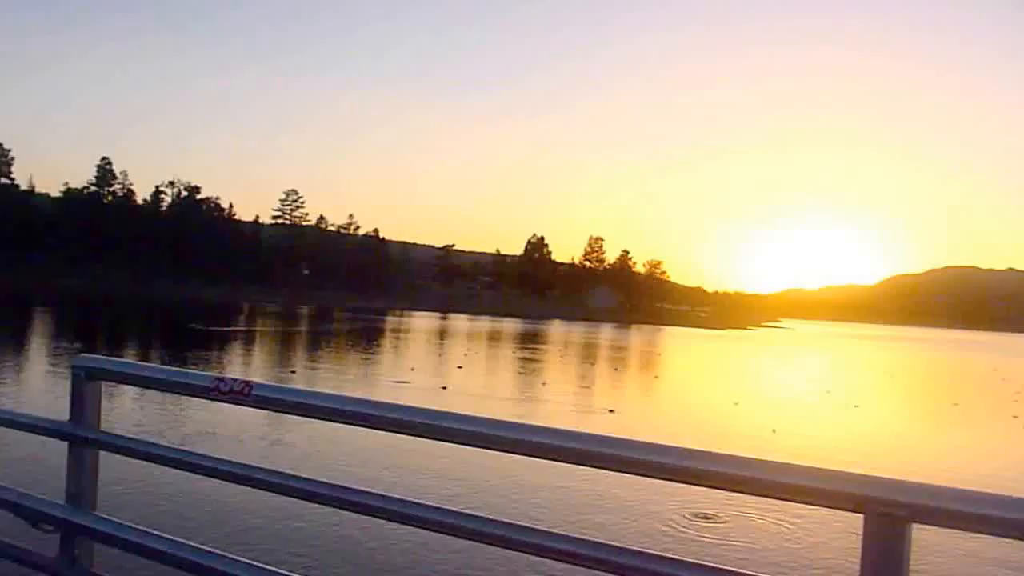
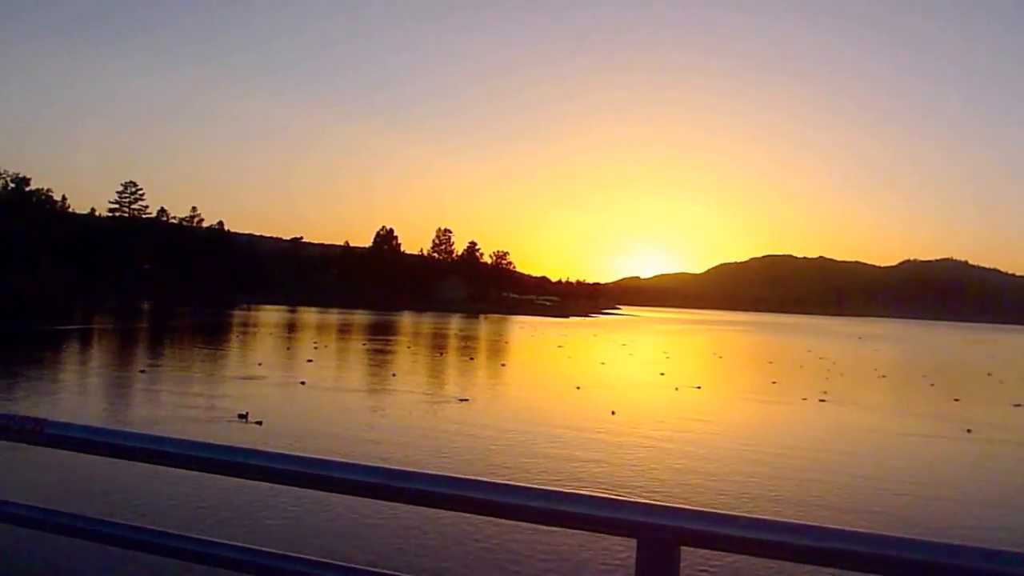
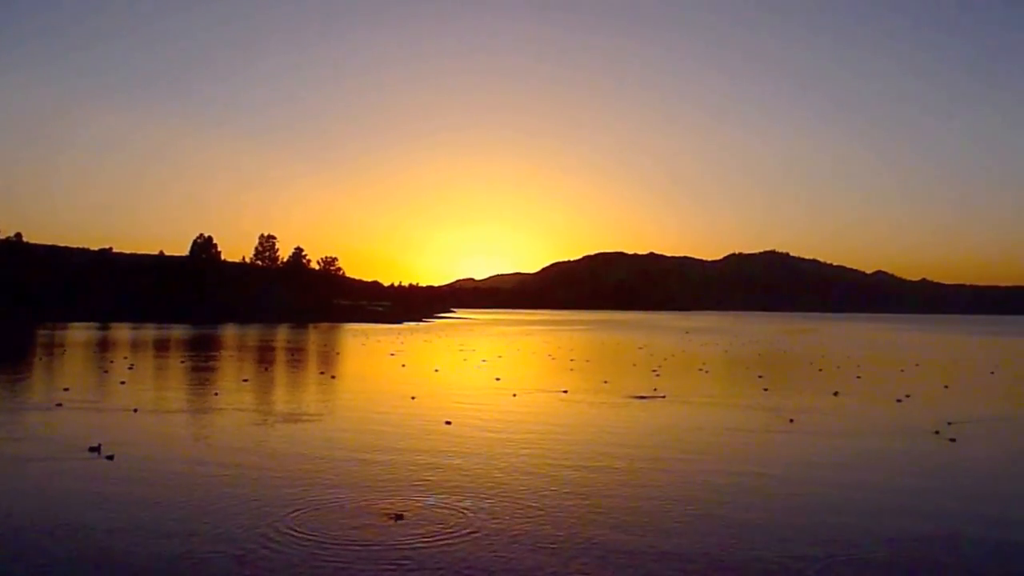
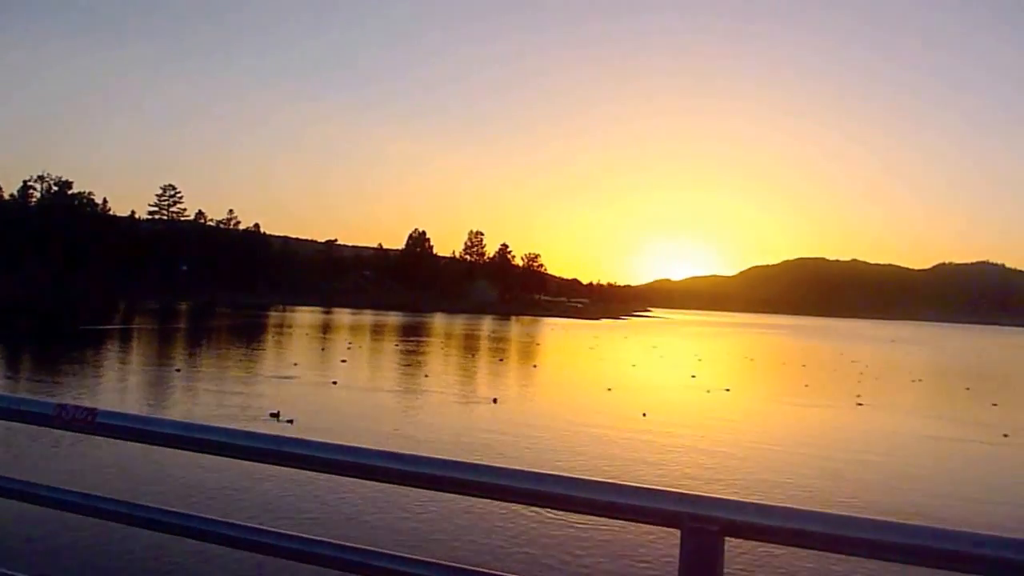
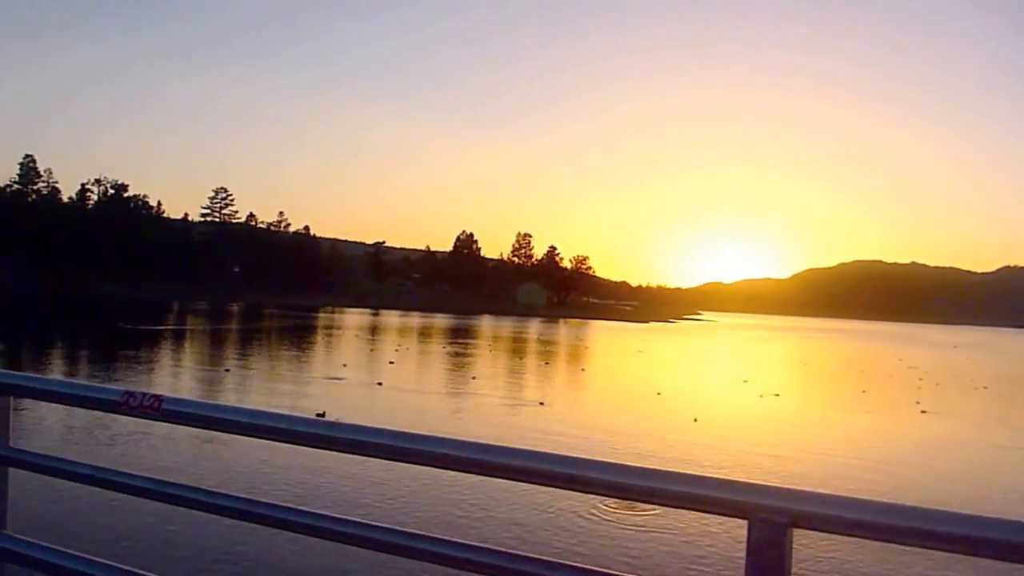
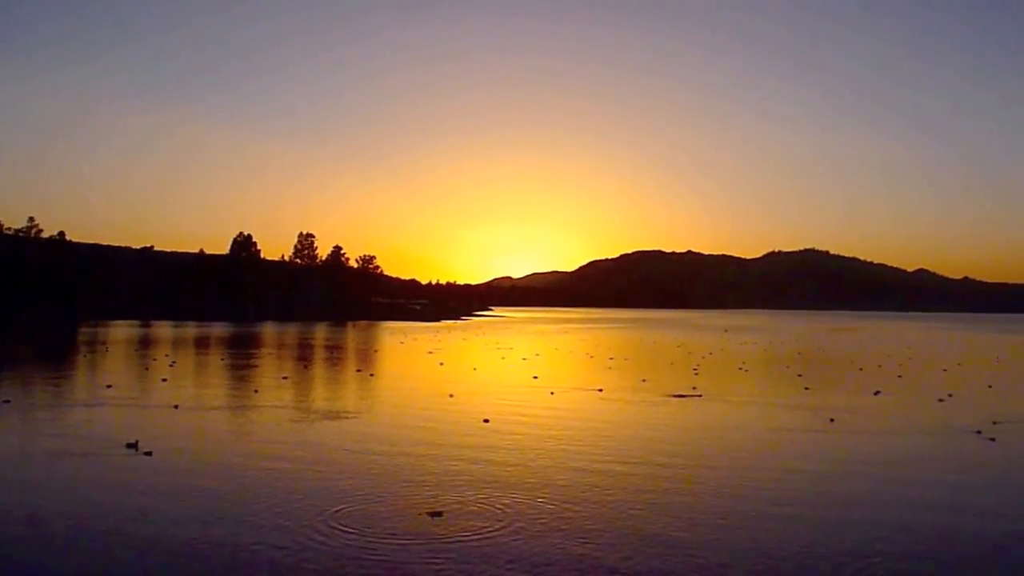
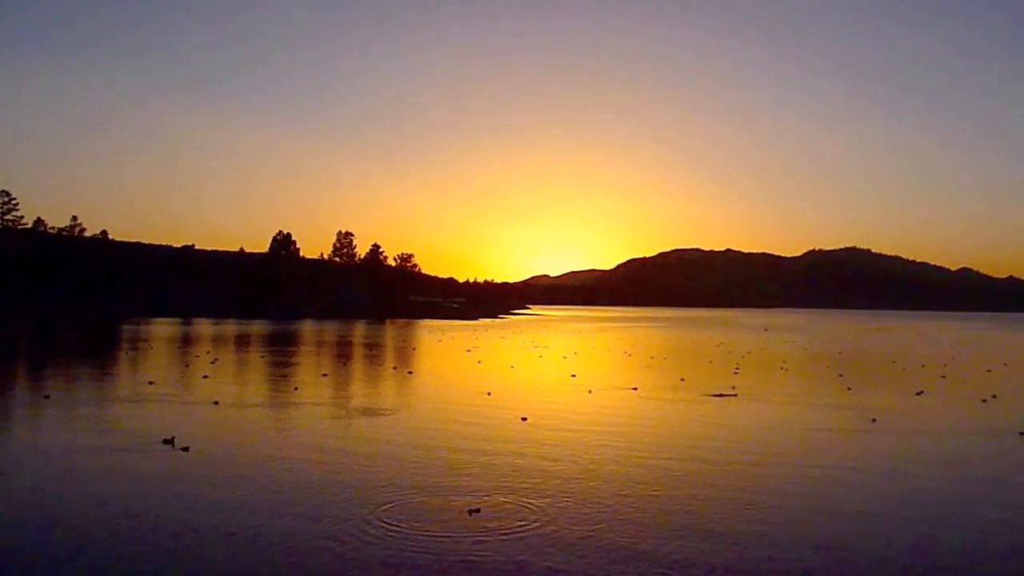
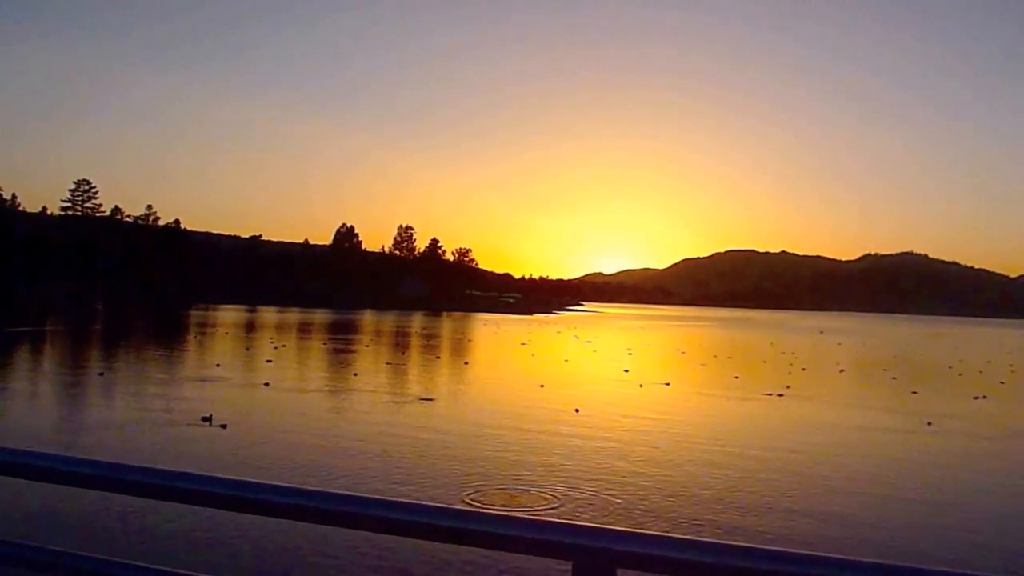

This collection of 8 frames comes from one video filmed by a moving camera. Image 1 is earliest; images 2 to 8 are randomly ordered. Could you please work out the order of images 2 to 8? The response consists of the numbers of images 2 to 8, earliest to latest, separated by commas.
5, 4, 2, 8, 7, 6, 3
